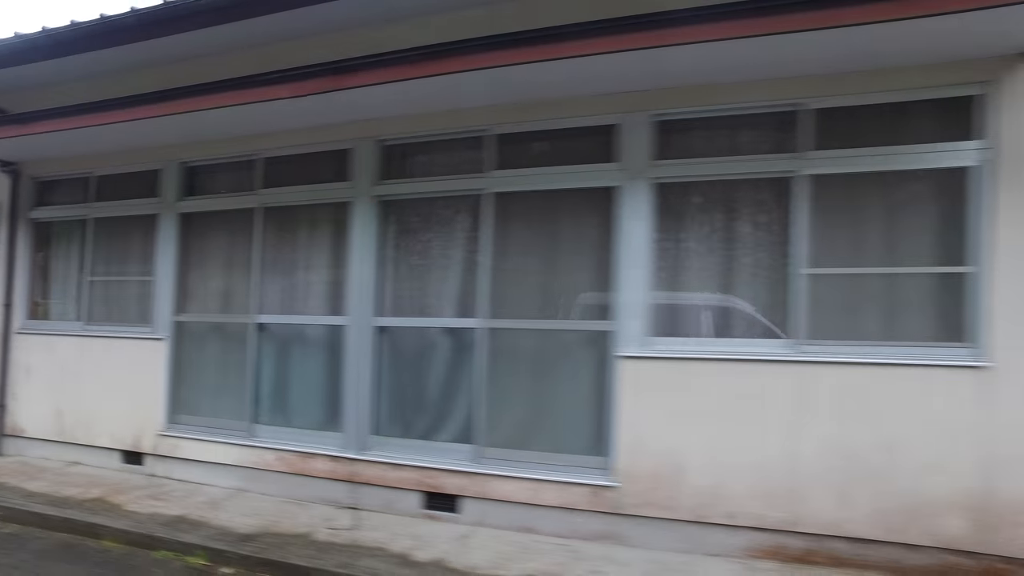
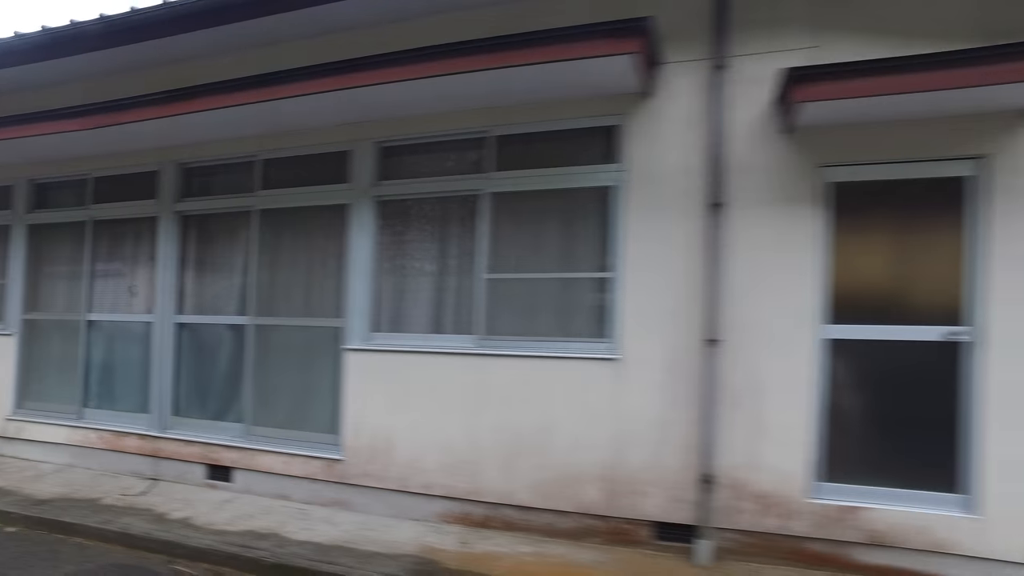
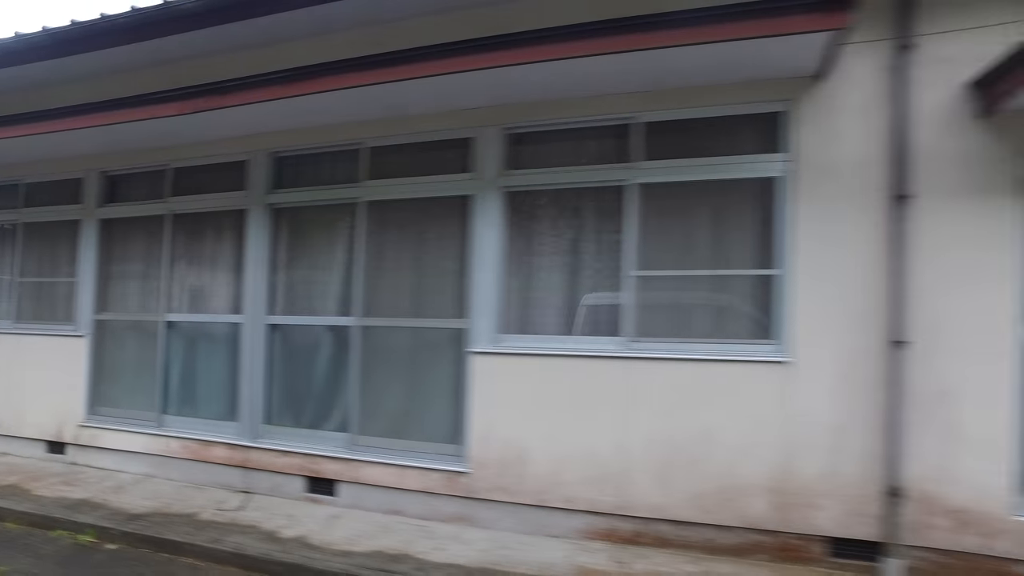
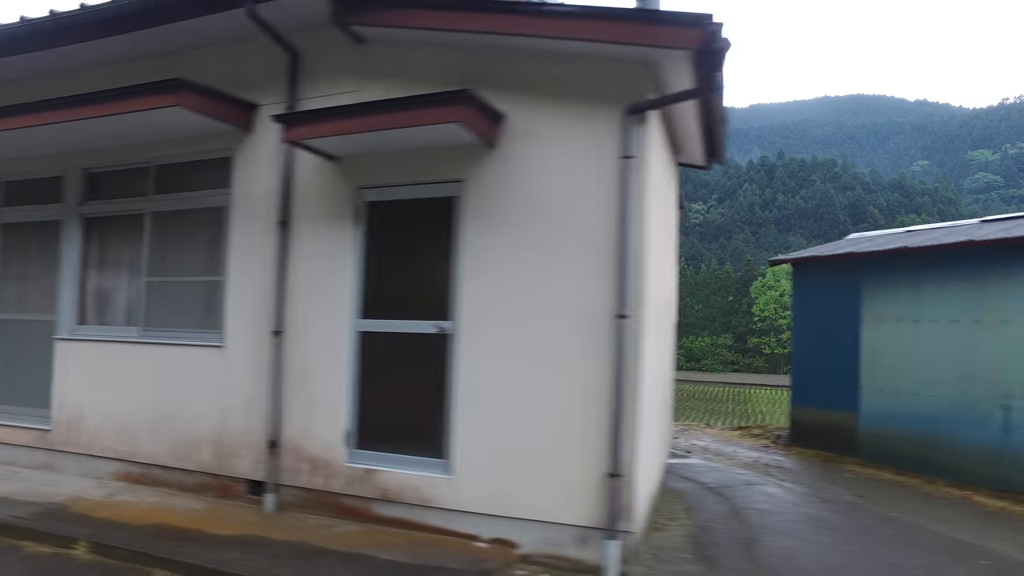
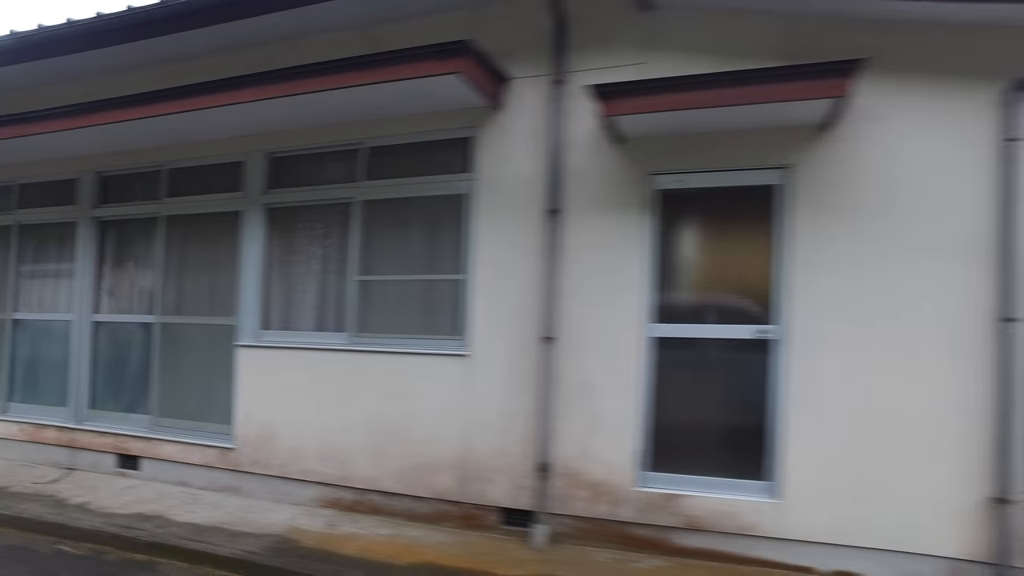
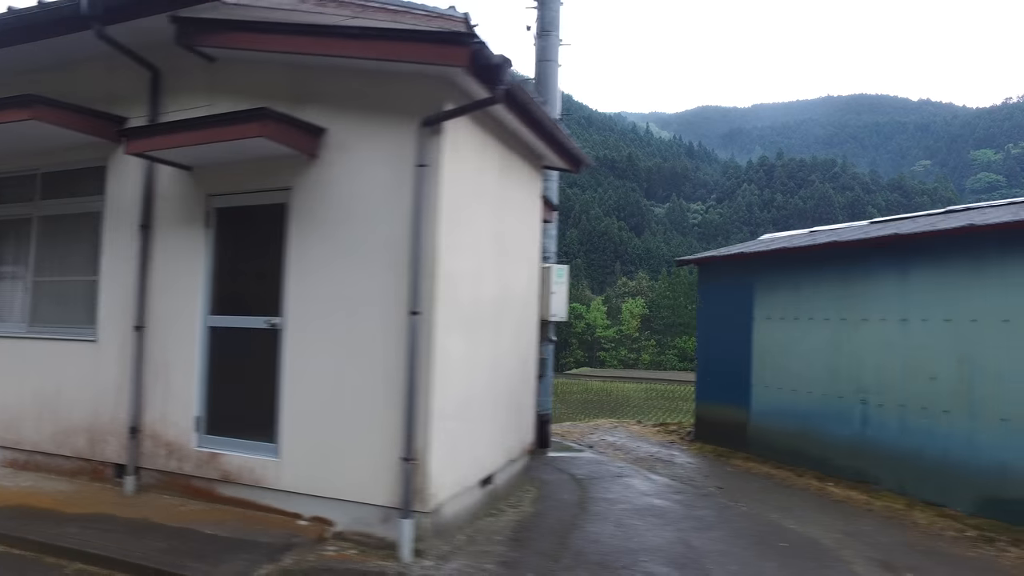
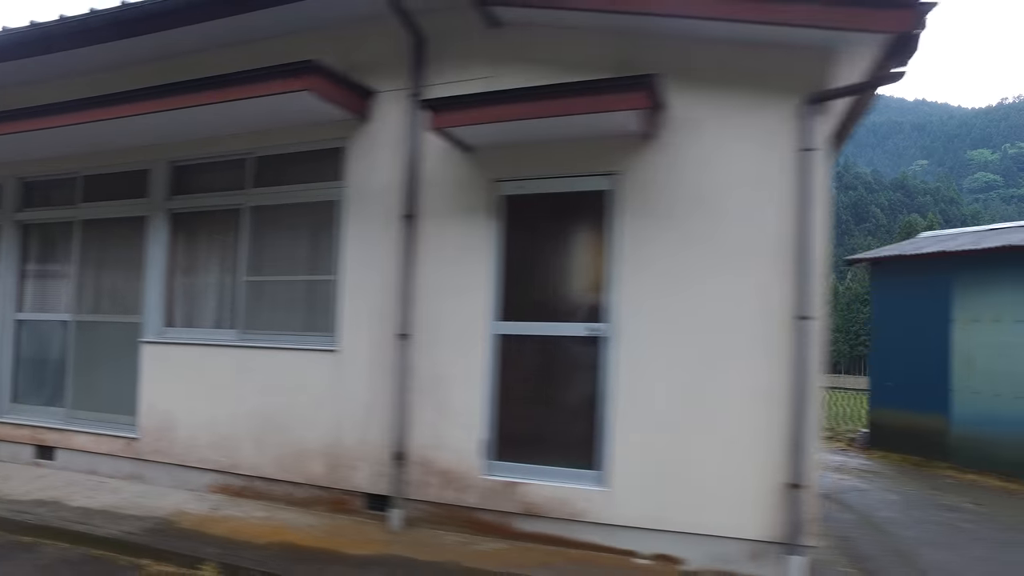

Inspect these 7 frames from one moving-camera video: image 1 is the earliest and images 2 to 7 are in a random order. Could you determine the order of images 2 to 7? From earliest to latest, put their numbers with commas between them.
3, 2, 5, 7, 4, 6
